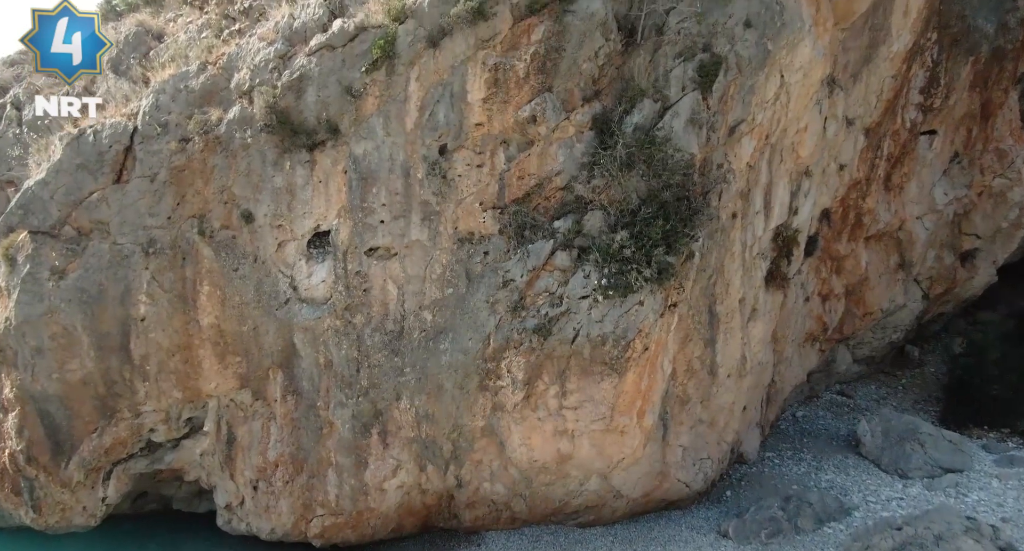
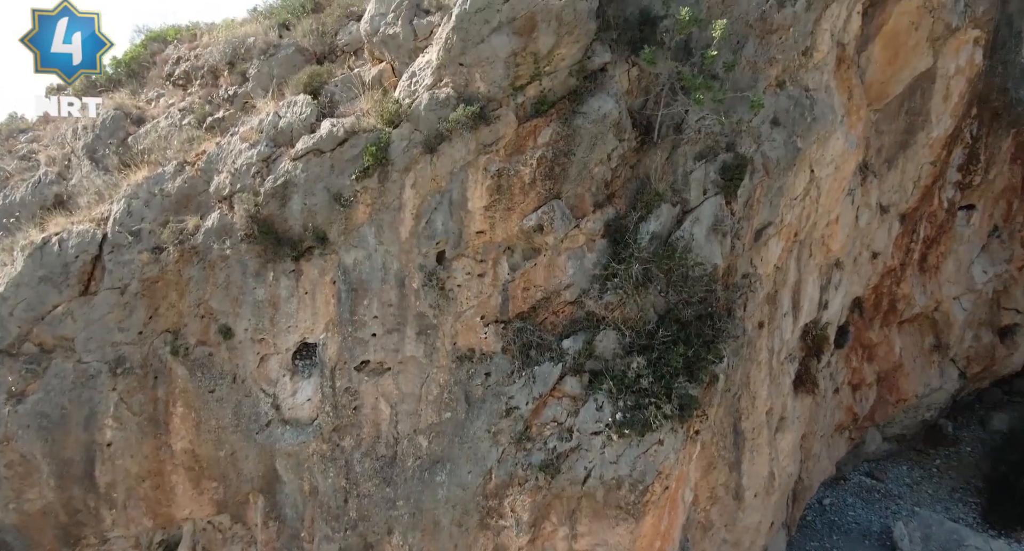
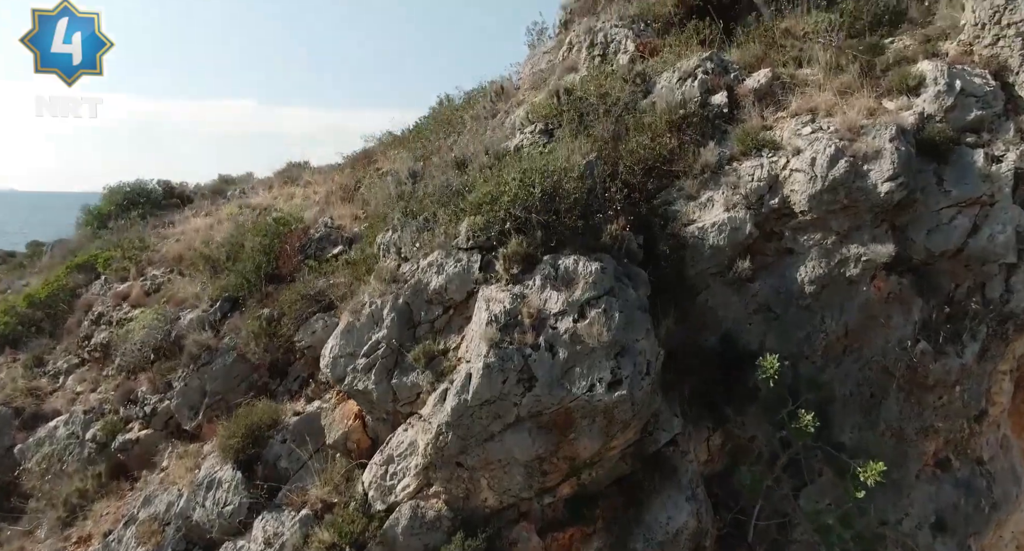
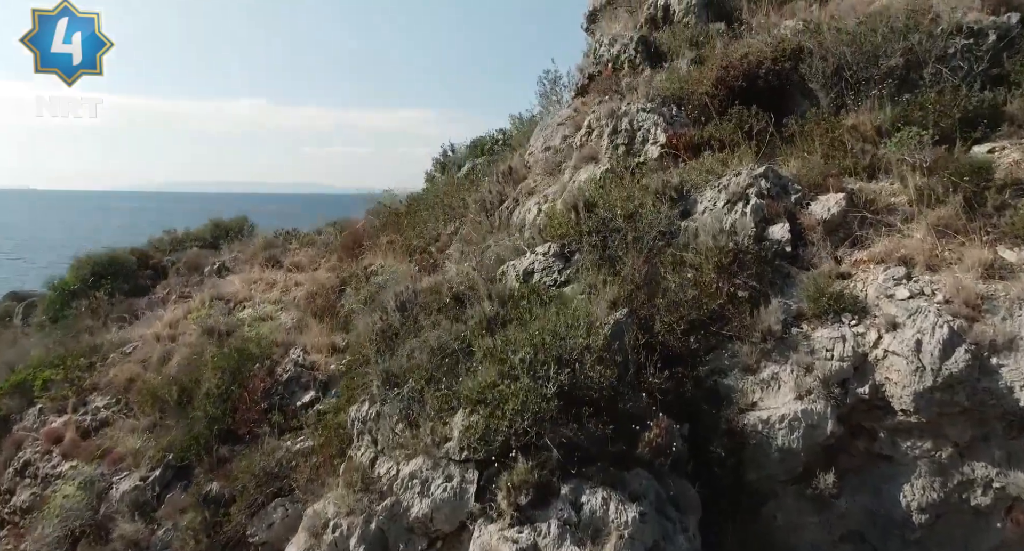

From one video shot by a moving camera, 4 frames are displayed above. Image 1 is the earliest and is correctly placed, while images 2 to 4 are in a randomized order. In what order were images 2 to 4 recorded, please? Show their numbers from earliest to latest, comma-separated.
2, 3, 4
